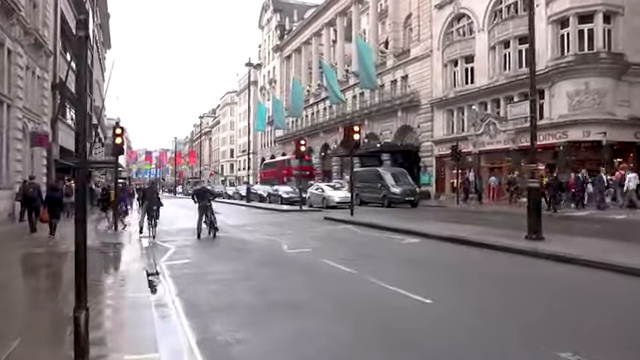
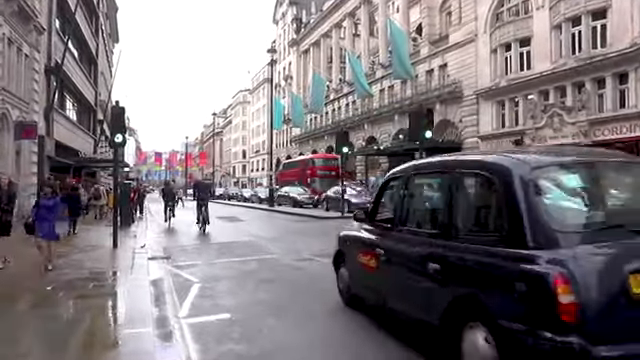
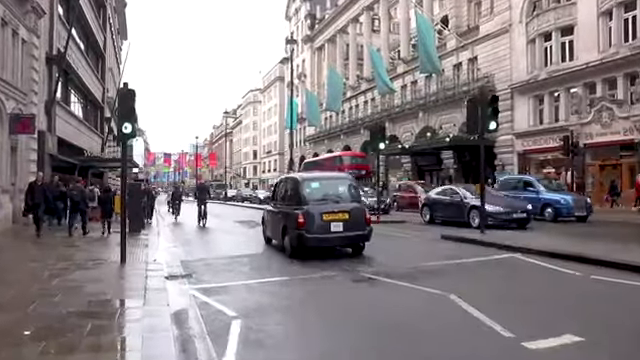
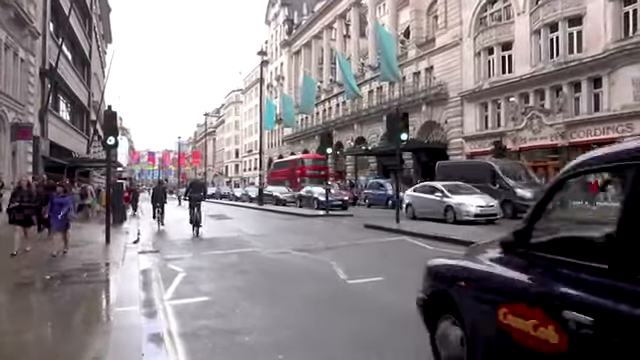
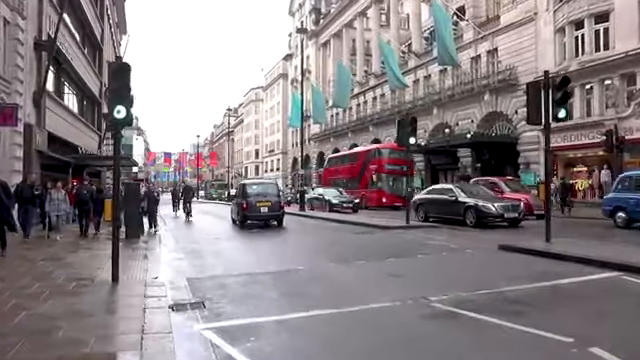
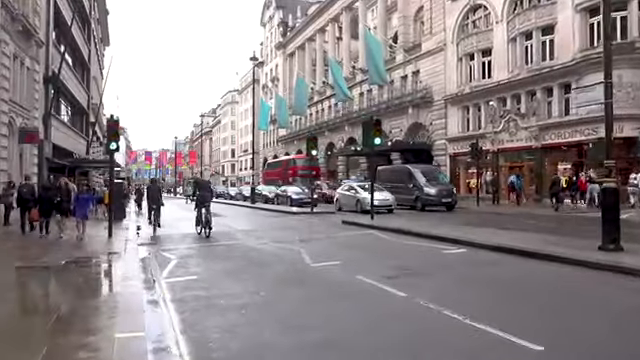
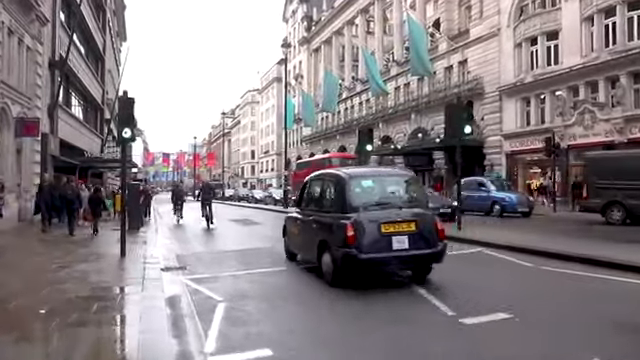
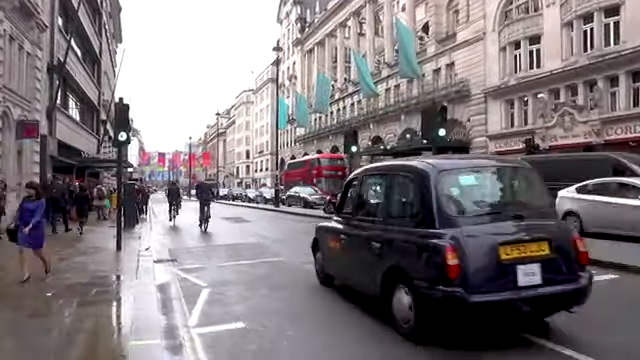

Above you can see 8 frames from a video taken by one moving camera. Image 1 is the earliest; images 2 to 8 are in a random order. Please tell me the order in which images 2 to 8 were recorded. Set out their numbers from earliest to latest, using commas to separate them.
6, 4, 2, 8, 7, 3, 5
